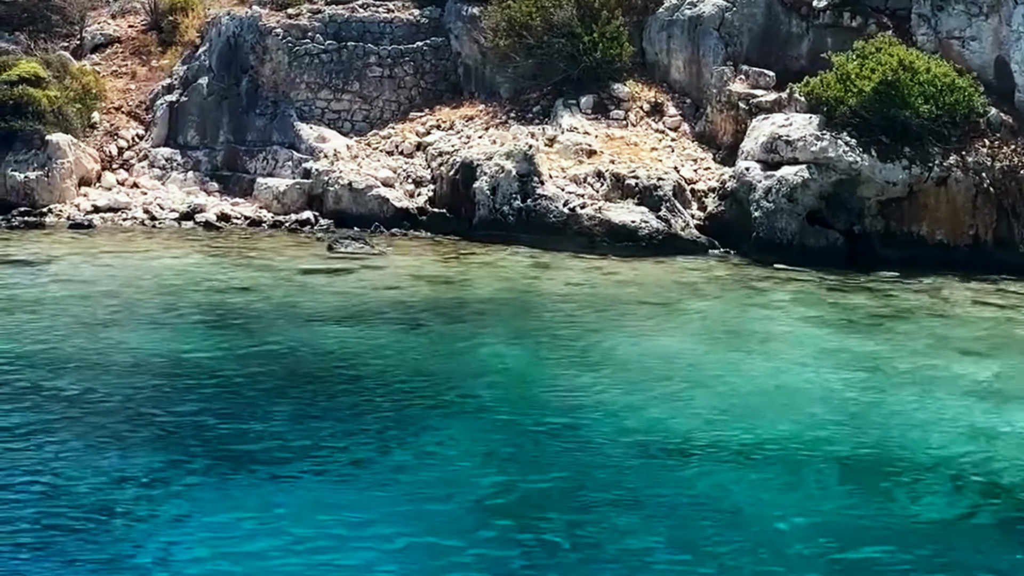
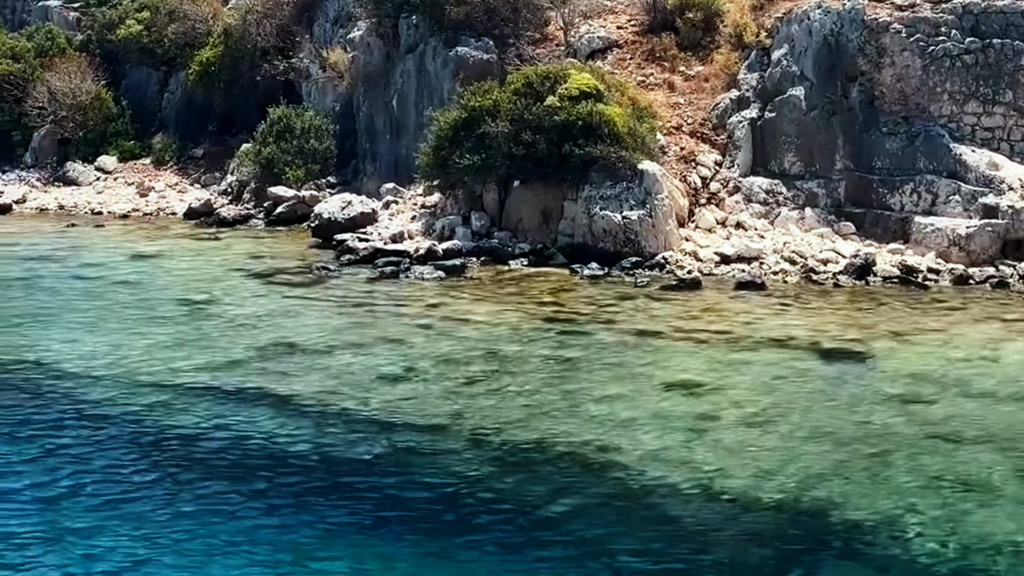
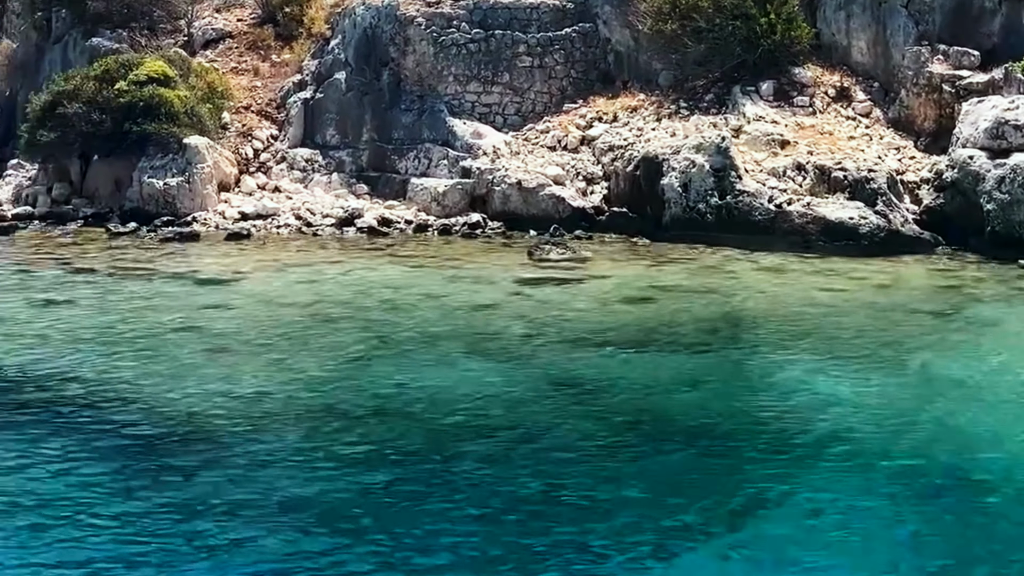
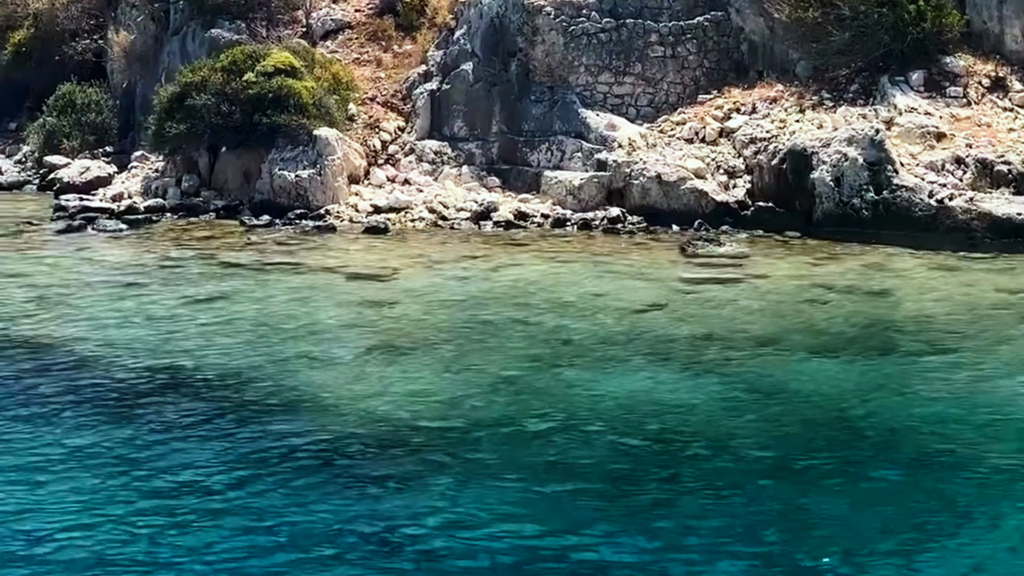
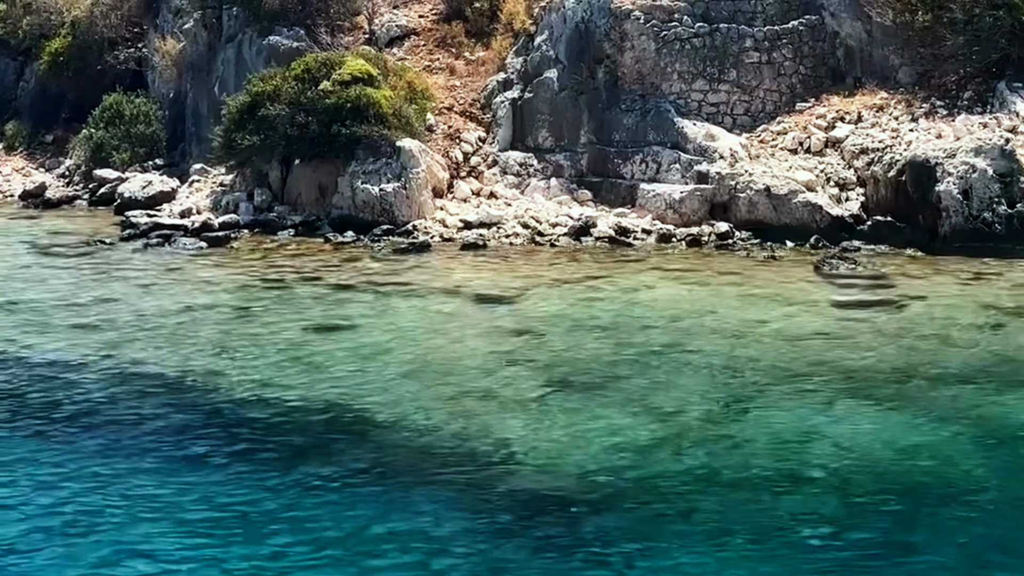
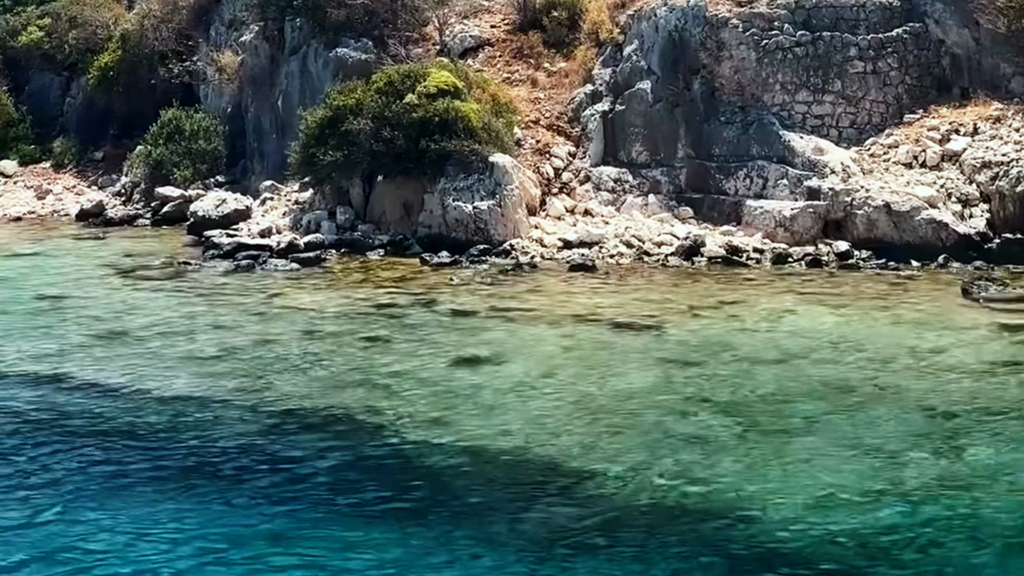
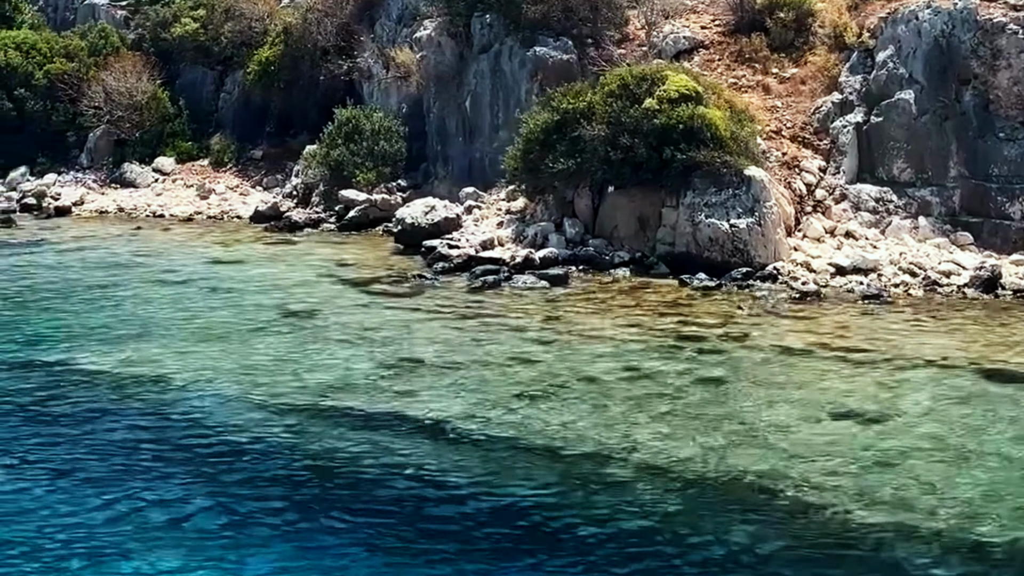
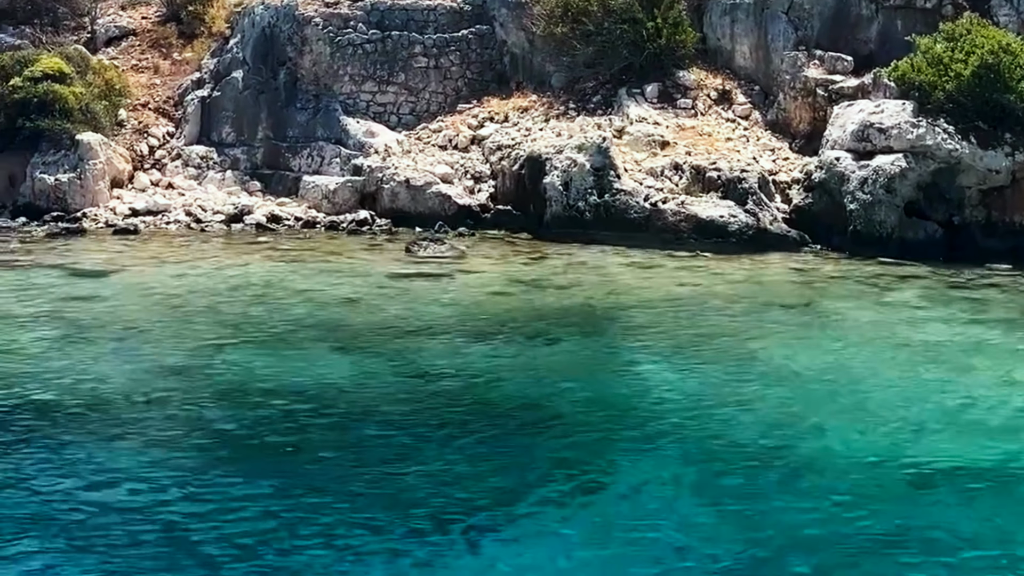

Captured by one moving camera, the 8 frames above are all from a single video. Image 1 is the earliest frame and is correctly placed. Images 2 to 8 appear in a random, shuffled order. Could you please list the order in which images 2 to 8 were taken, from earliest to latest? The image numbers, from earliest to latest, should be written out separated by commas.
8, 3, 4, 5, 6, 2, 7
